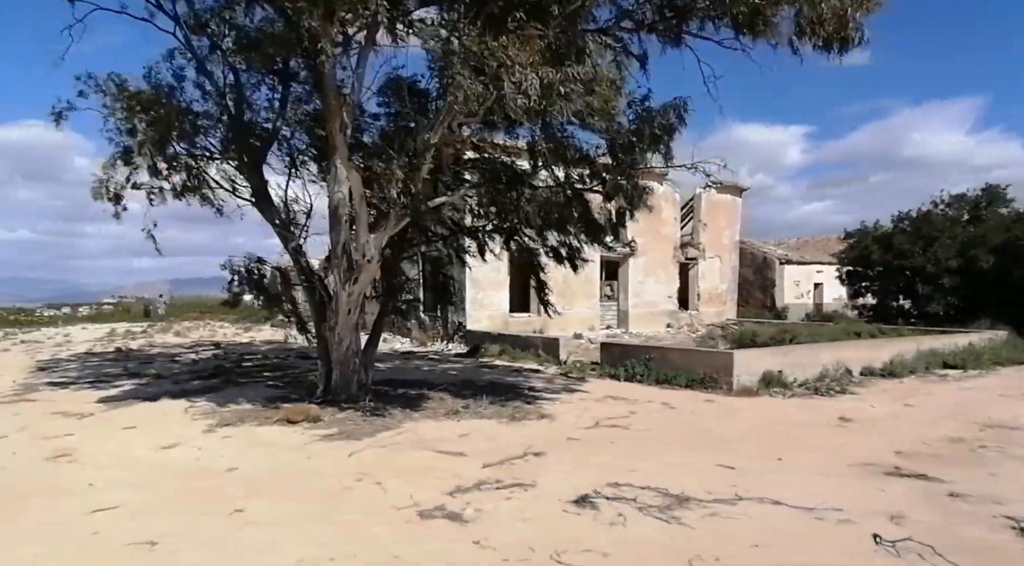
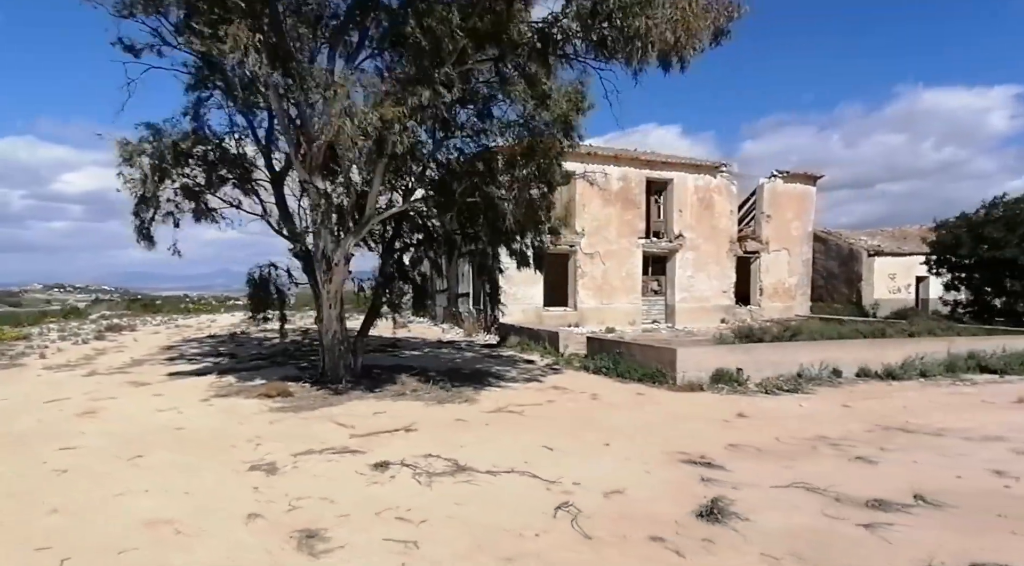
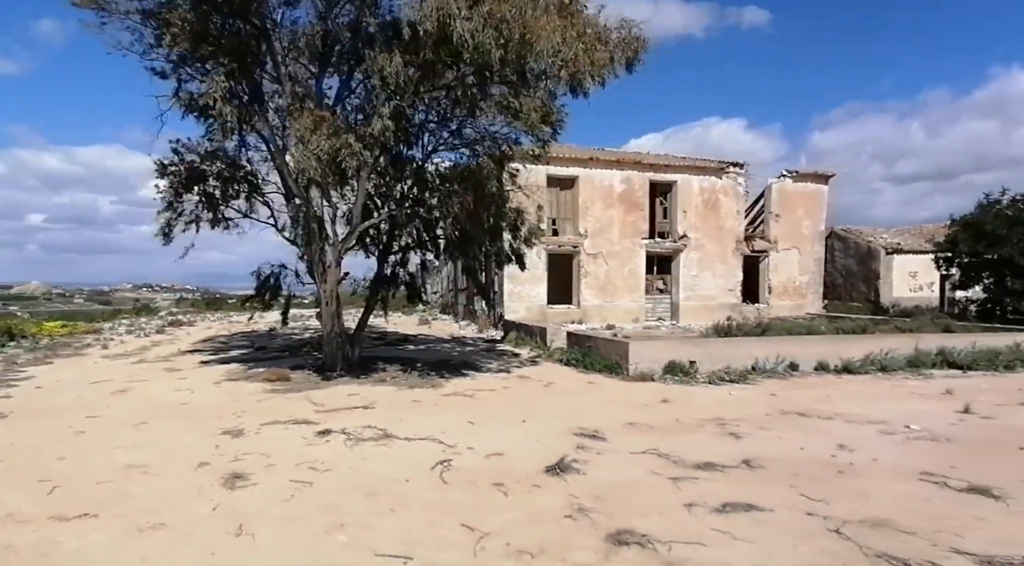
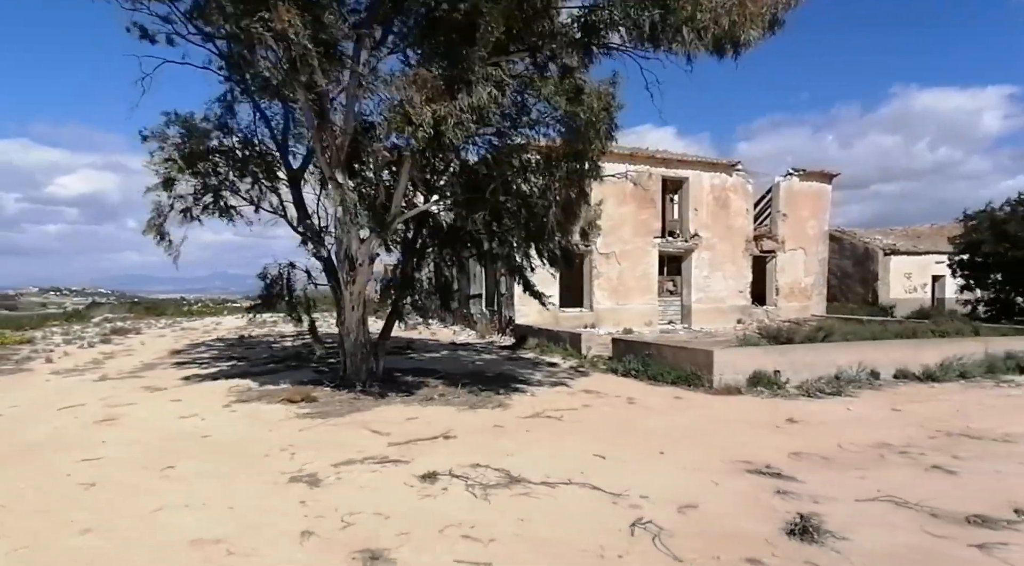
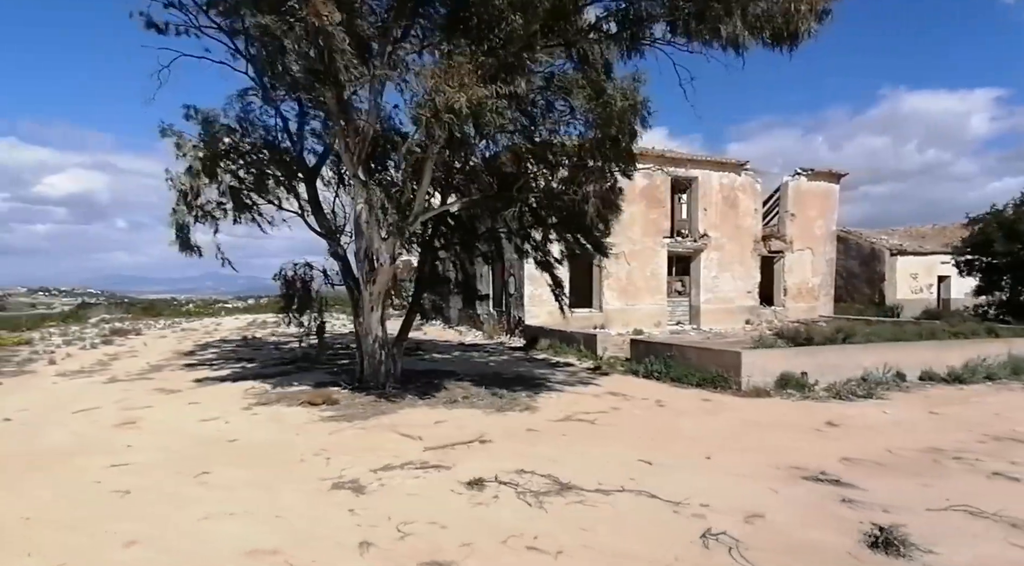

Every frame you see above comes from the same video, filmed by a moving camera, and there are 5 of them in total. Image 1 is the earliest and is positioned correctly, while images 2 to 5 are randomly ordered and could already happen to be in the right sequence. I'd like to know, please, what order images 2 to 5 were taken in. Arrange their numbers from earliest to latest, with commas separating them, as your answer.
5, 4, 2, 3
